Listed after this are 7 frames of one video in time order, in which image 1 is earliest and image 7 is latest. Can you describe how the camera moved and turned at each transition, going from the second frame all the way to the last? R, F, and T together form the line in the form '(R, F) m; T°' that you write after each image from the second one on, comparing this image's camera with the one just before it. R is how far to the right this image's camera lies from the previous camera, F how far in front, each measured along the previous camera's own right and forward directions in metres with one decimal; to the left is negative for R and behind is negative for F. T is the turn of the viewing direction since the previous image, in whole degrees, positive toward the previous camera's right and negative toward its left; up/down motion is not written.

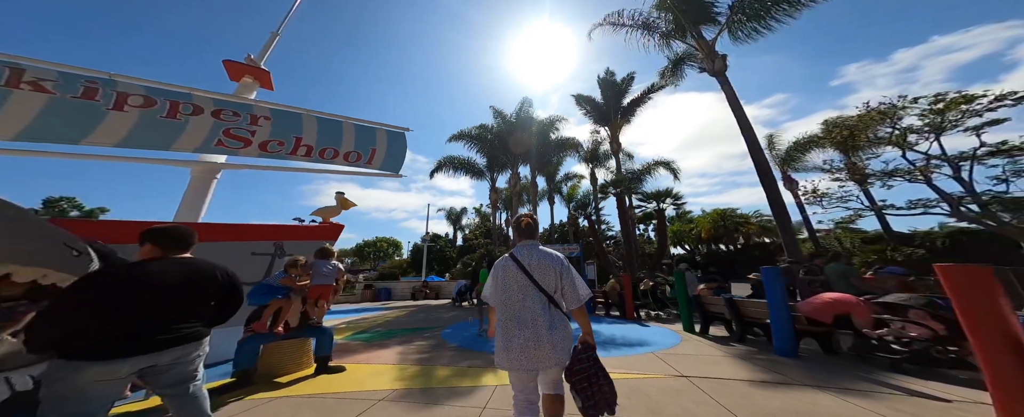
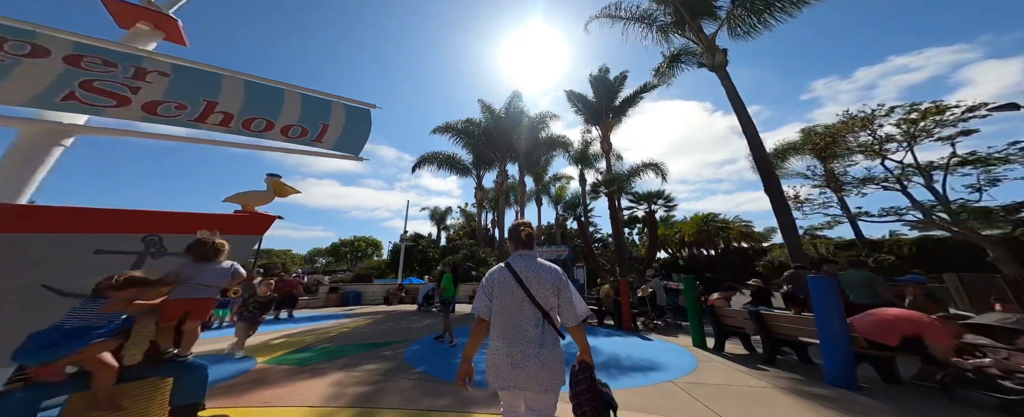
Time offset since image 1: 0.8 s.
(+0.1, +1.0) m; +3°
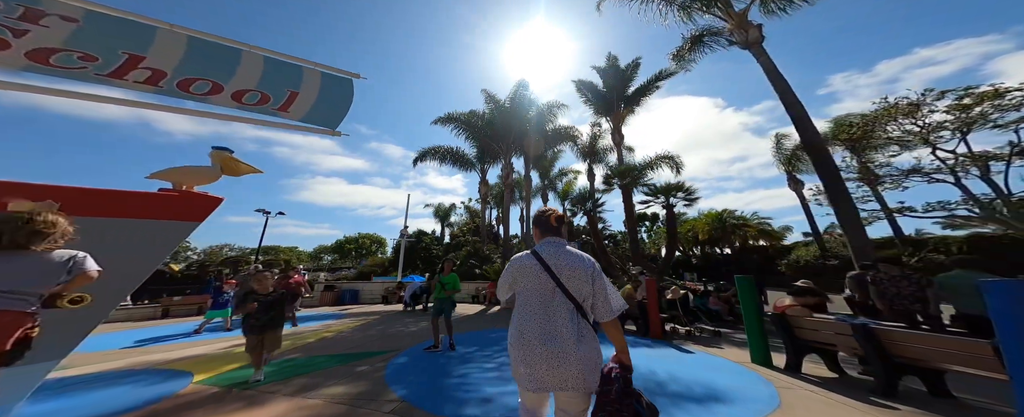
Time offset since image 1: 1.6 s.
(0.0, +1.0) m; -1°
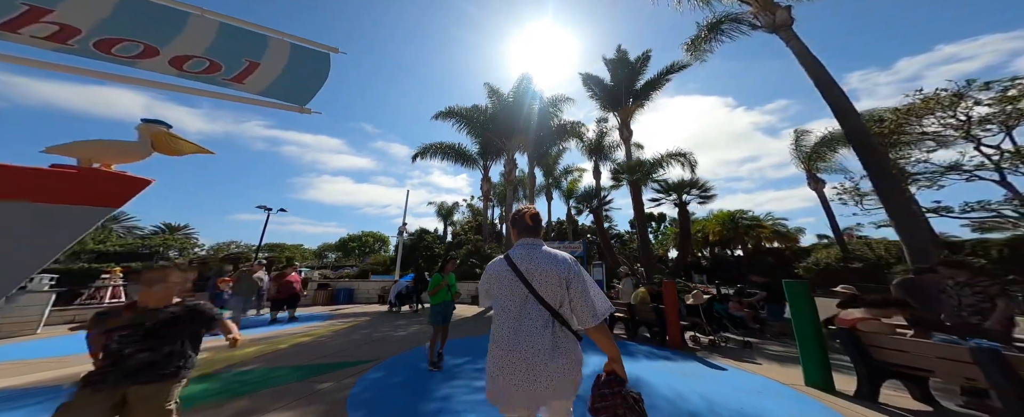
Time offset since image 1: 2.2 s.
(+0.1, +0.7) m; -1°
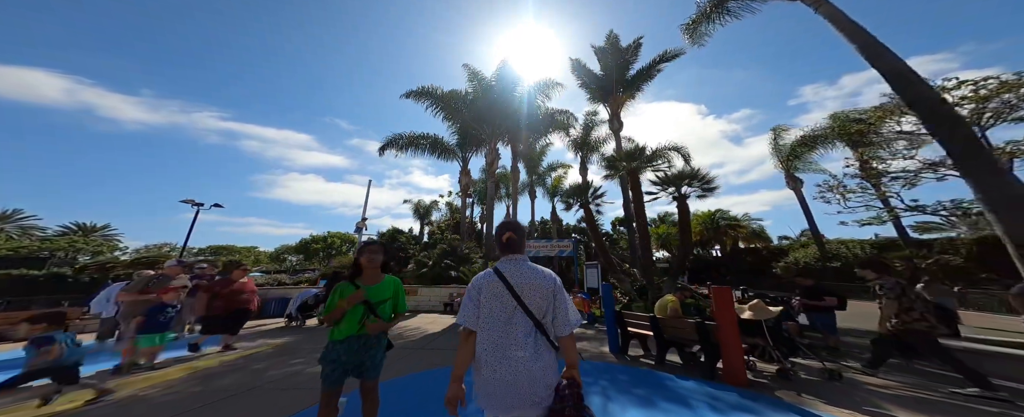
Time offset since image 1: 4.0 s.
(0.0, +1.9) m; +5°
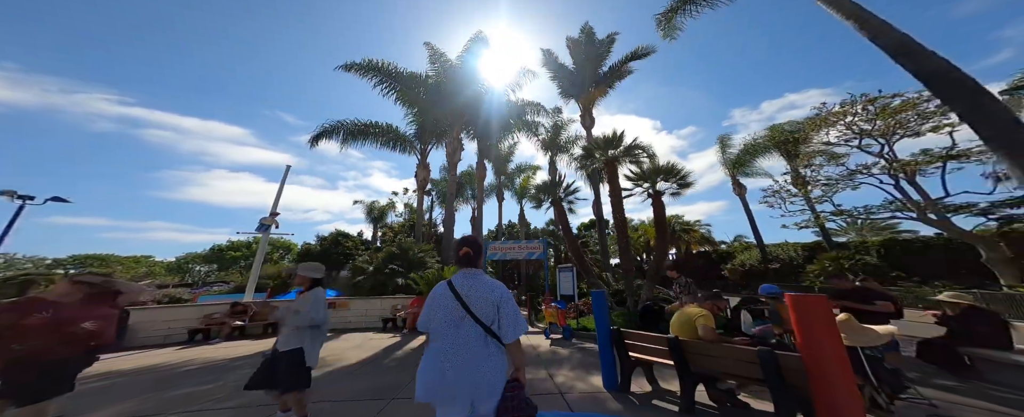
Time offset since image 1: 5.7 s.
(+0.1, +1.8) m; +8°
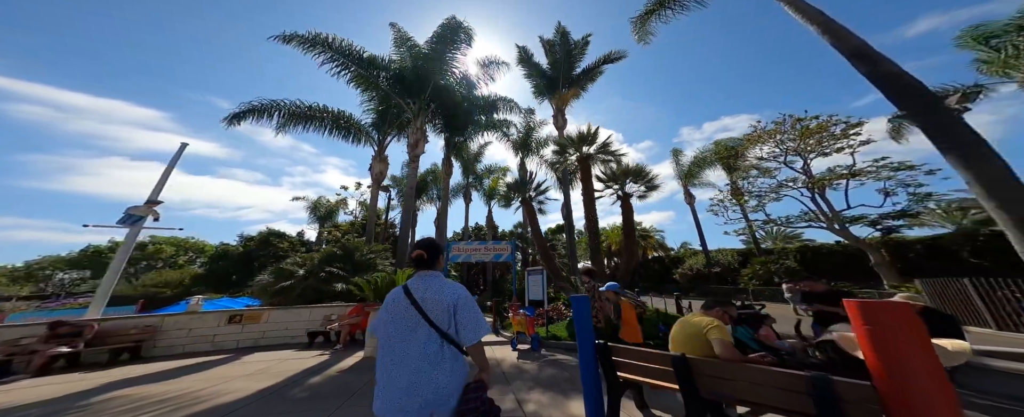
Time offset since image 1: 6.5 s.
(-0.1, +0.9) m; +8°
